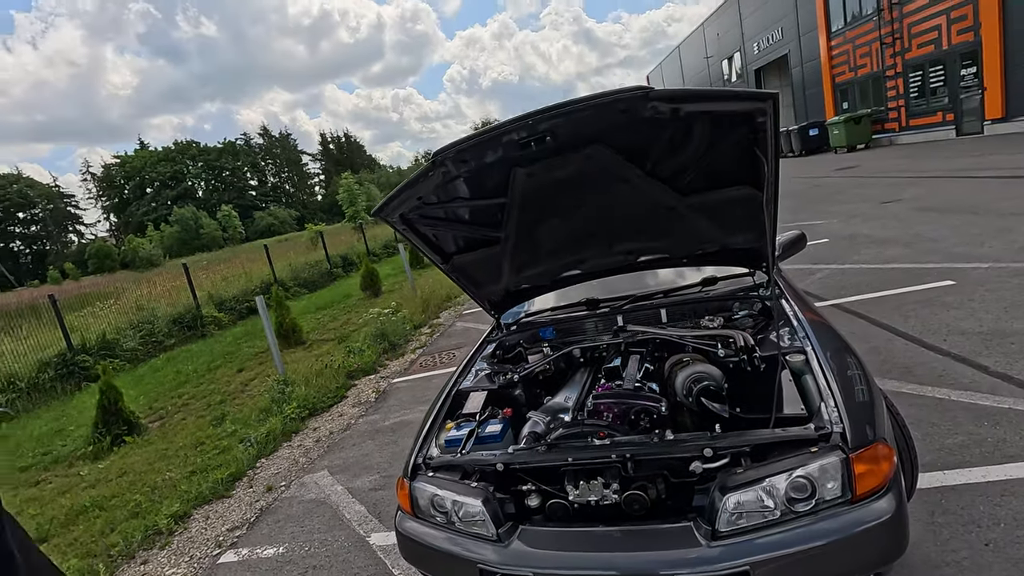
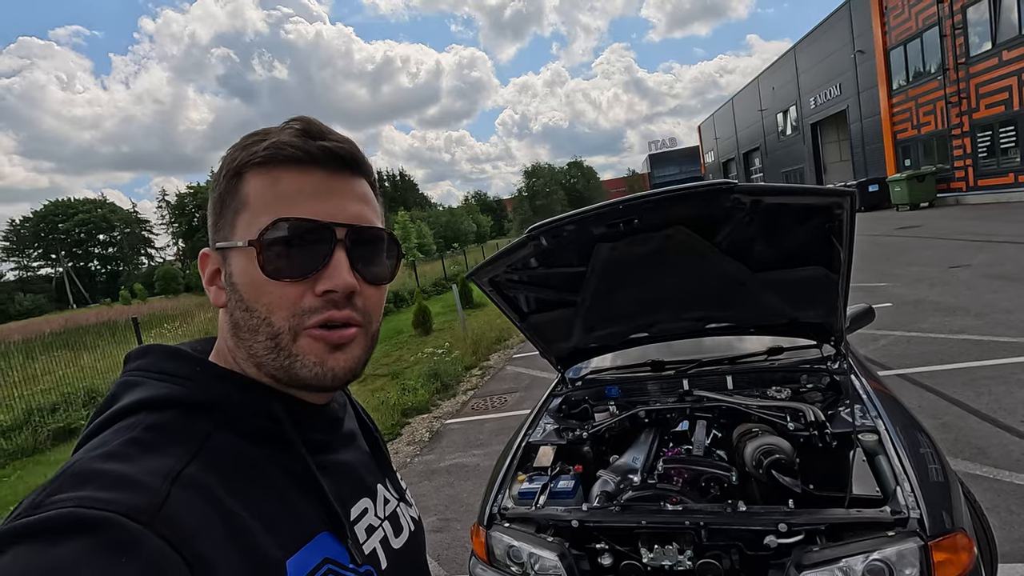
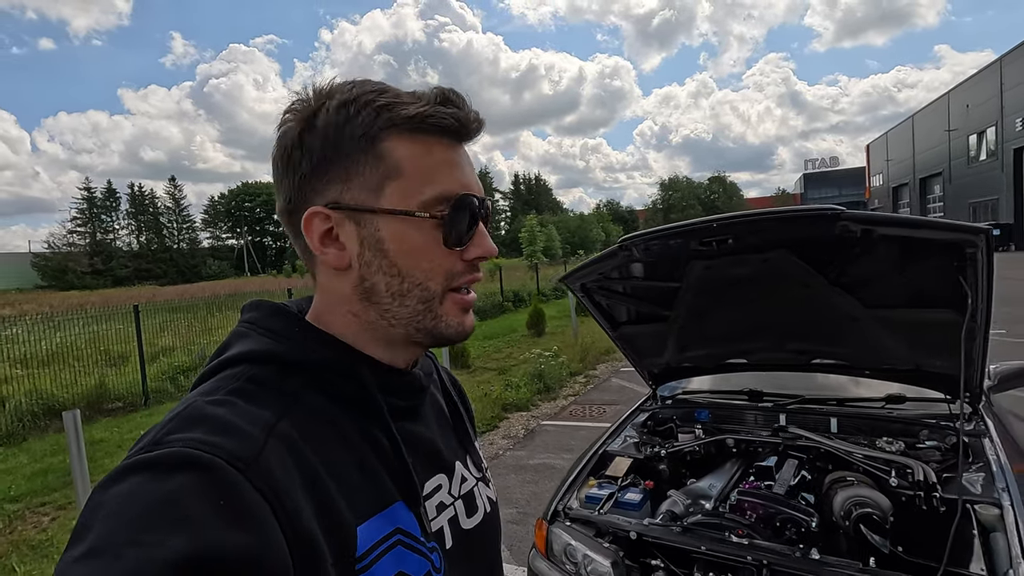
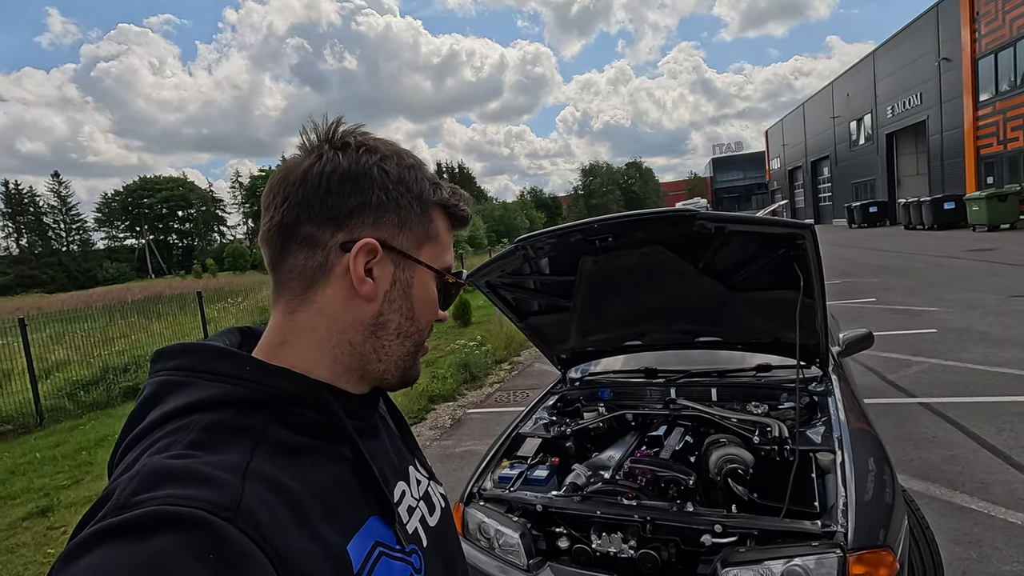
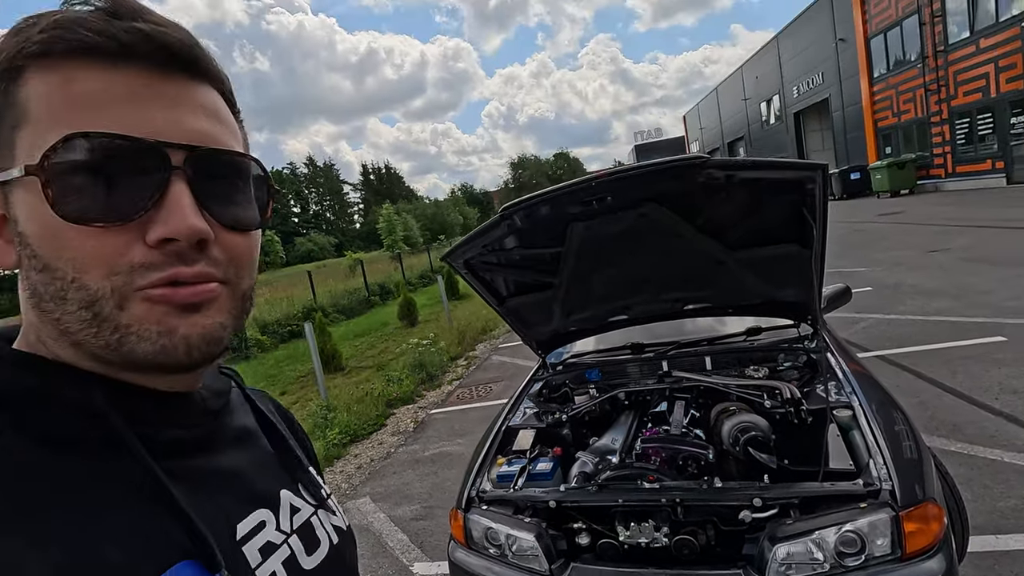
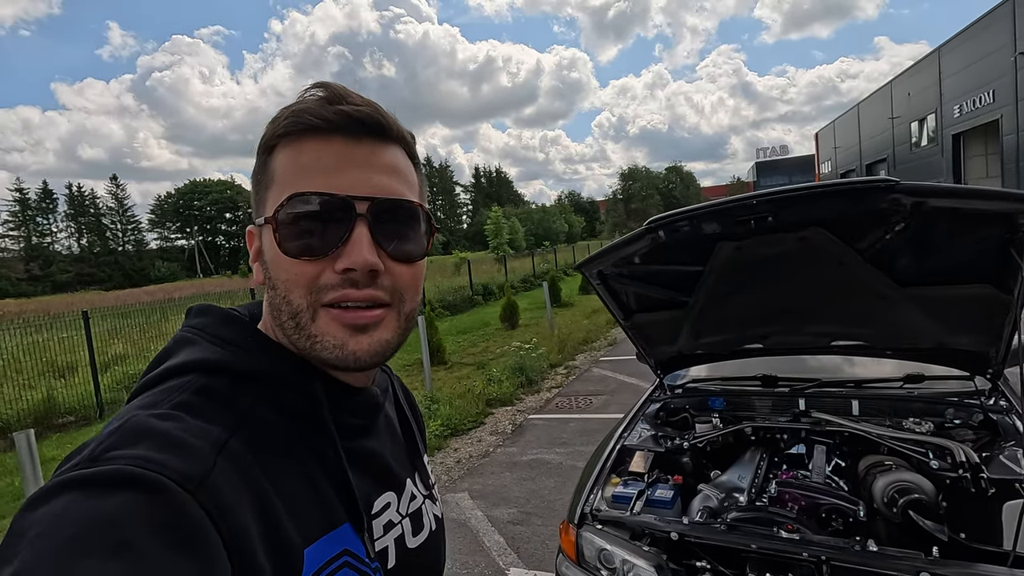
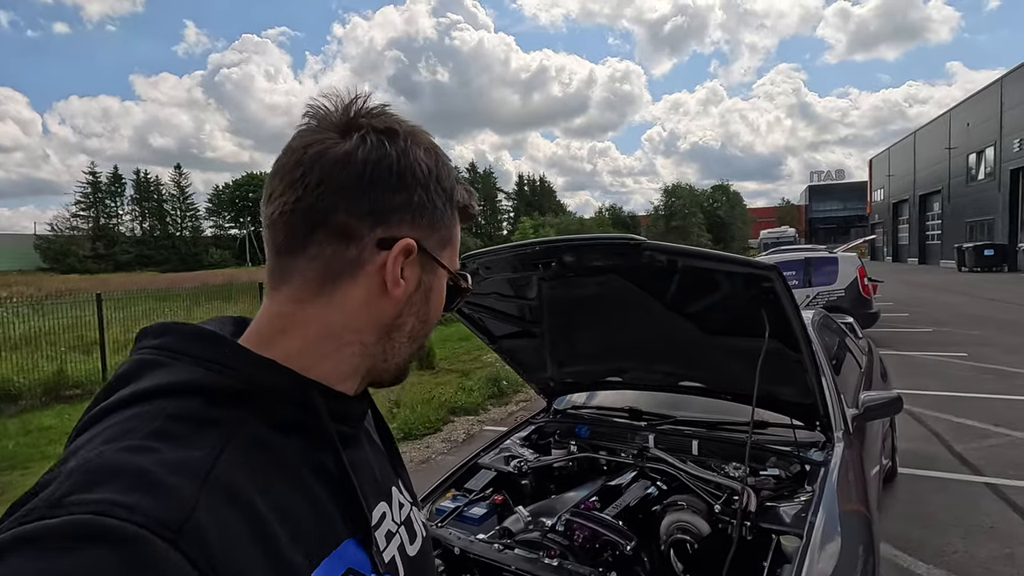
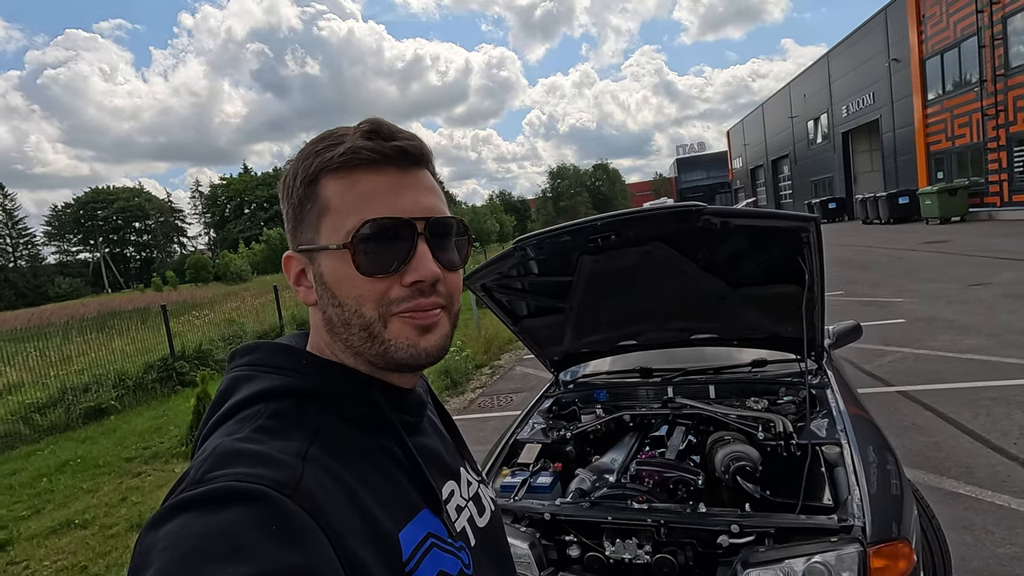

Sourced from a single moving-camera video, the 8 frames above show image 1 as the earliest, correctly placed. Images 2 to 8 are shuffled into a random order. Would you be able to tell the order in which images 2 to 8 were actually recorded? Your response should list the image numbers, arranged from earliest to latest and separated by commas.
5, 2, 8, 4, 6, 3, 7
